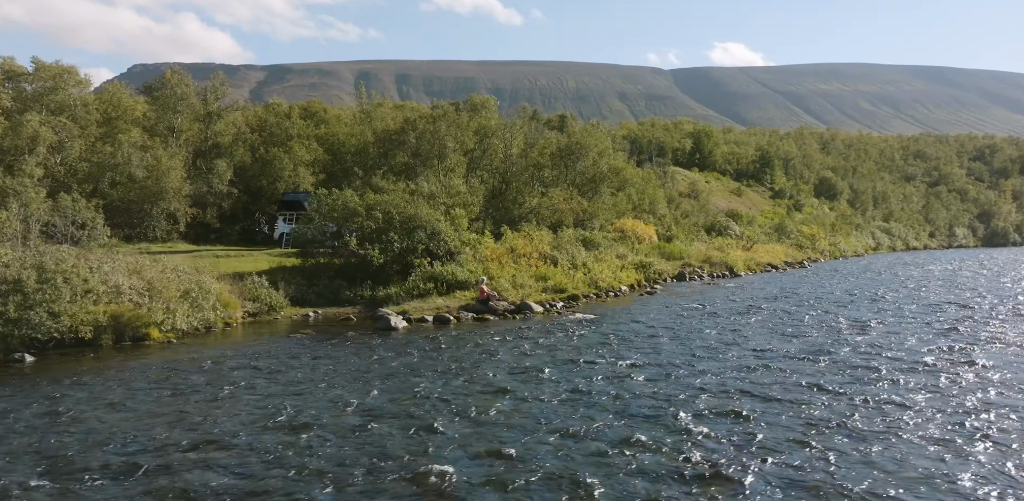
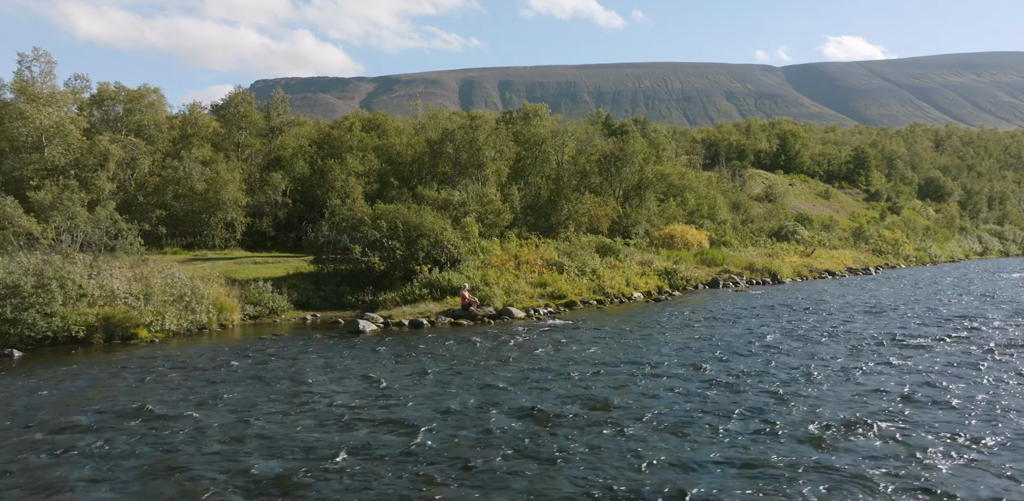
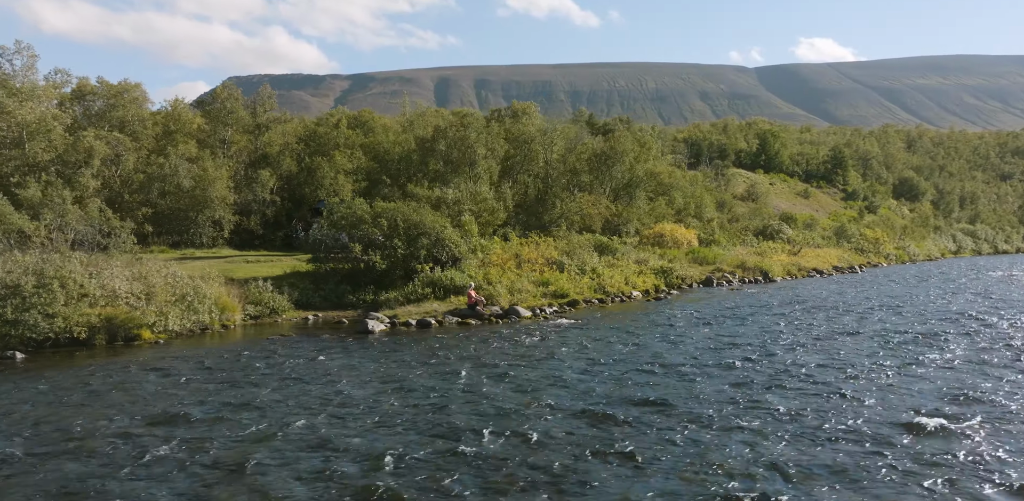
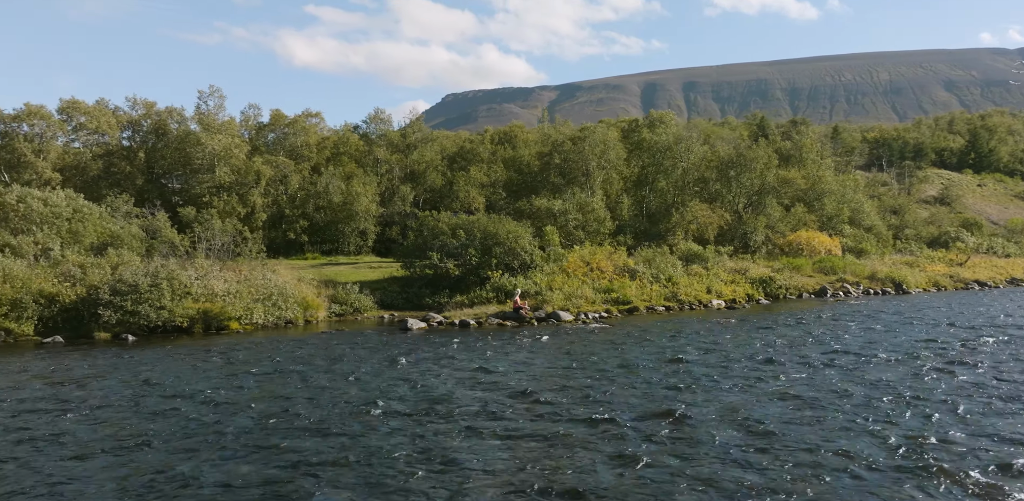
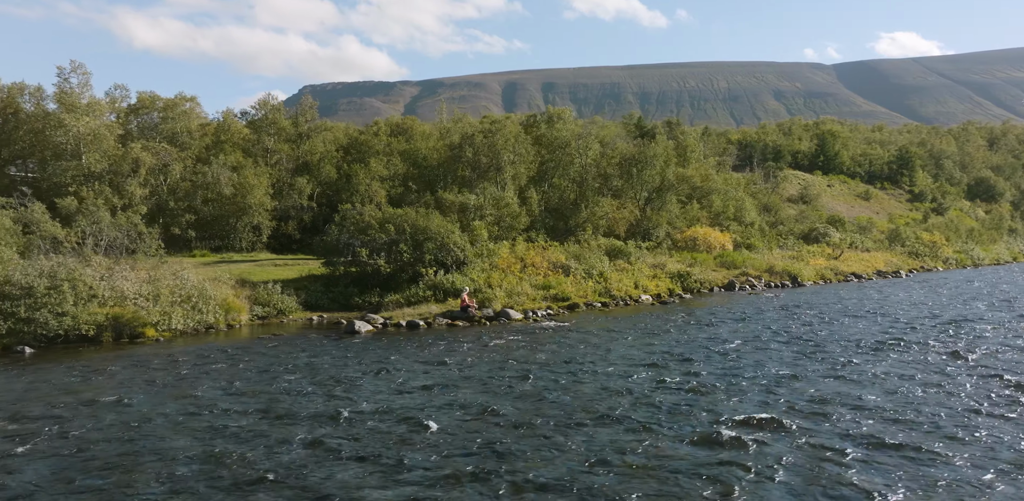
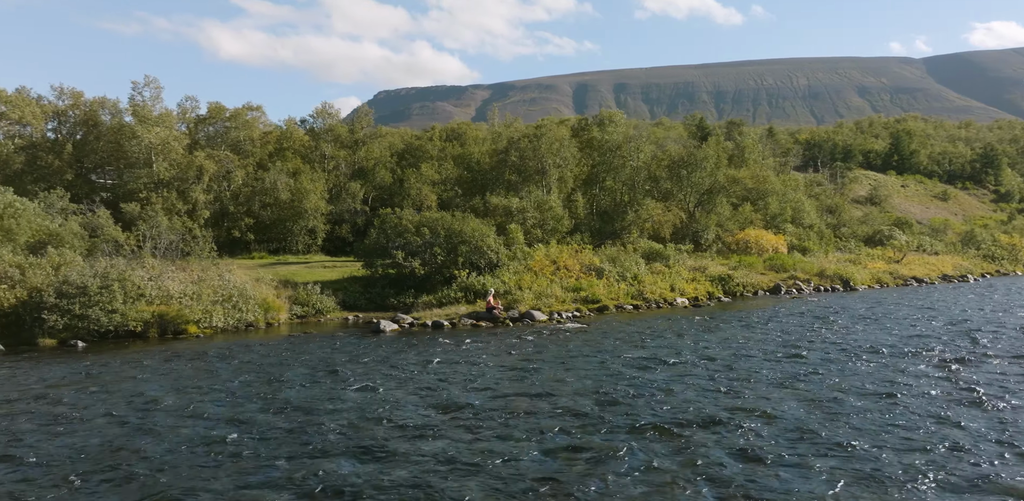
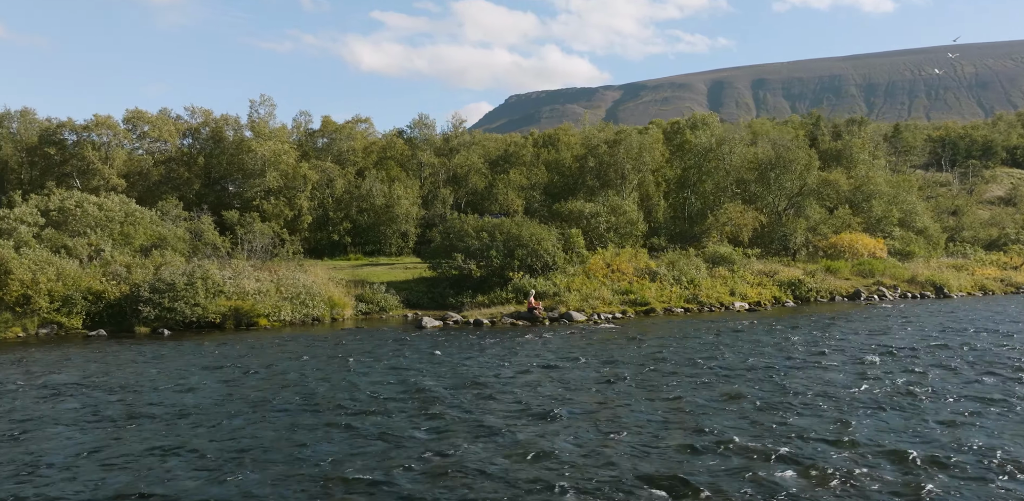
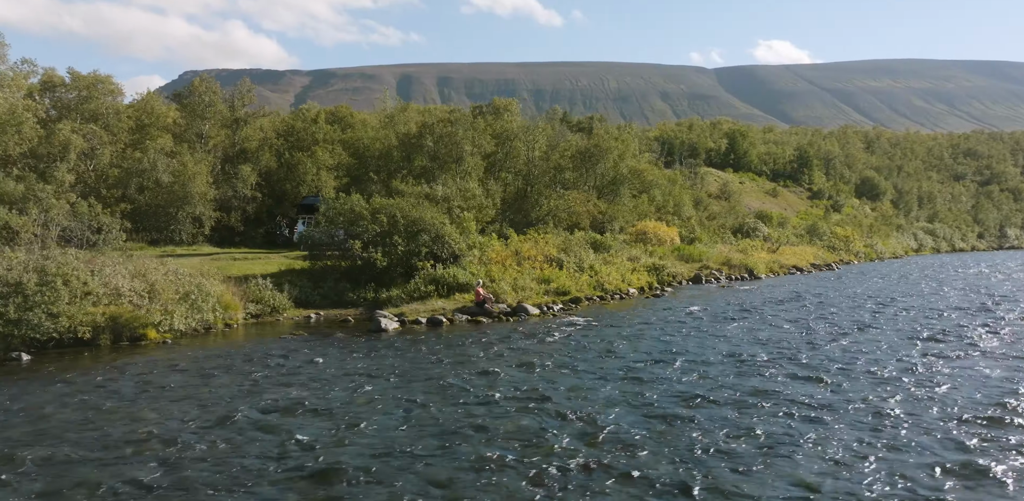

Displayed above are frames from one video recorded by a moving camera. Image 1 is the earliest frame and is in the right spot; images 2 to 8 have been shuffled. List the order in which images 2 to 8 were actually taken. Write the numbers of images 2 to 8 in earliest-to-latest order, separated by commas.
8, 3, 2, 5, 6, 4, 7
